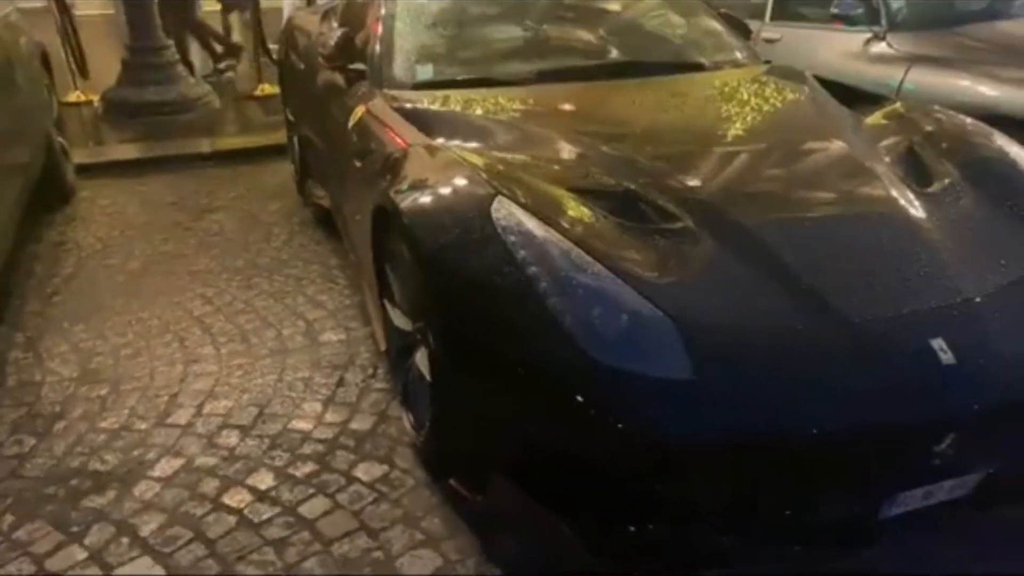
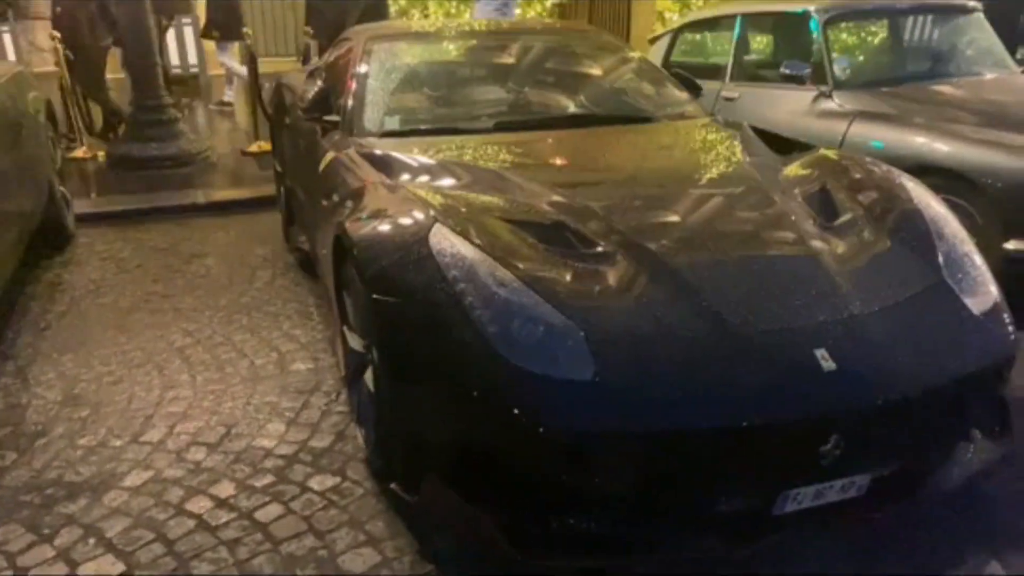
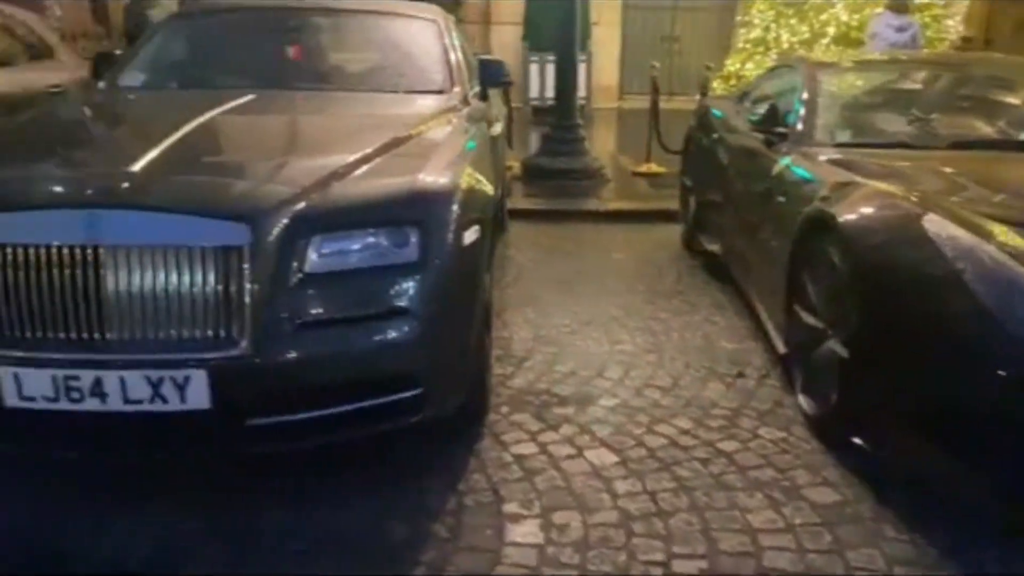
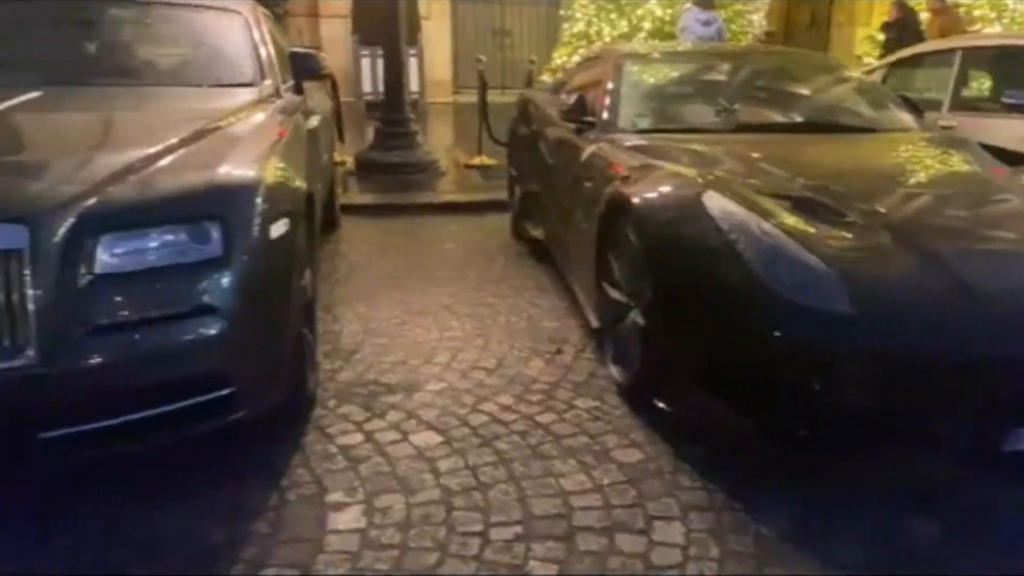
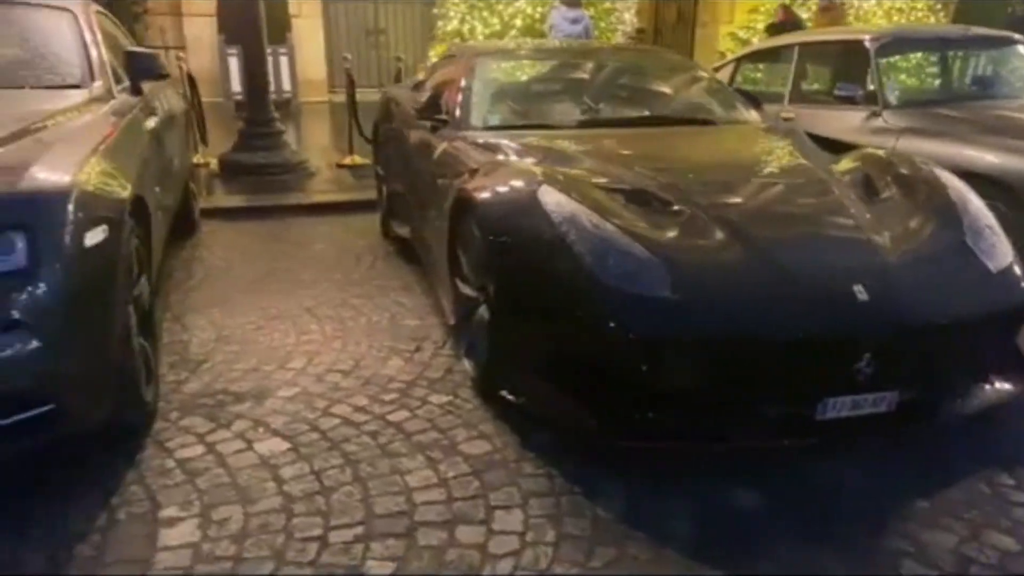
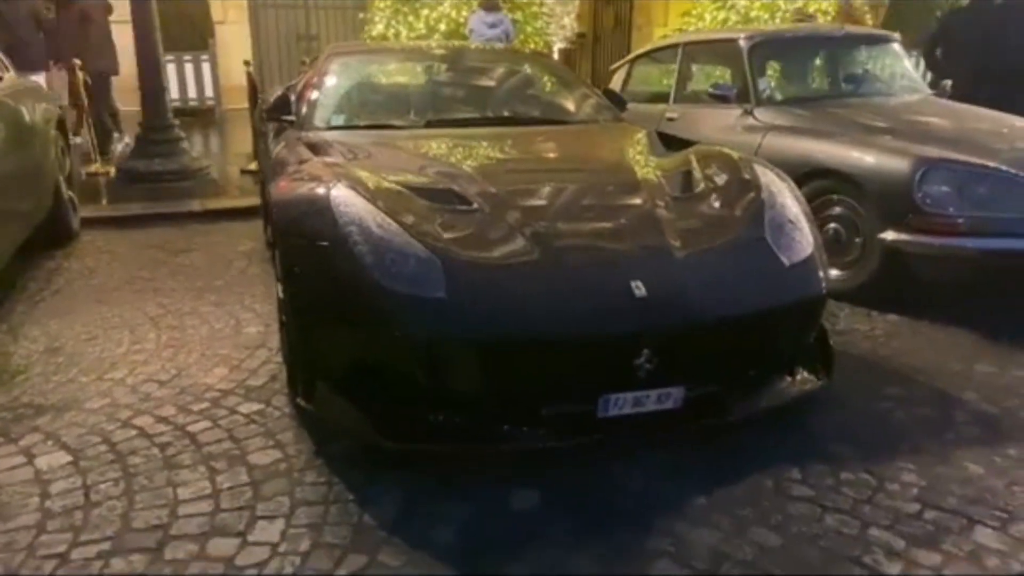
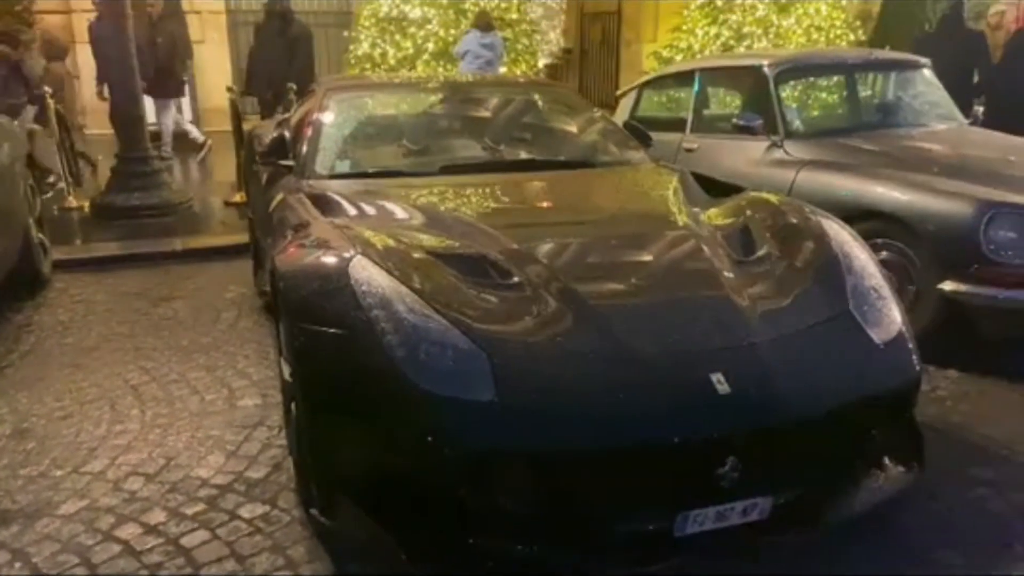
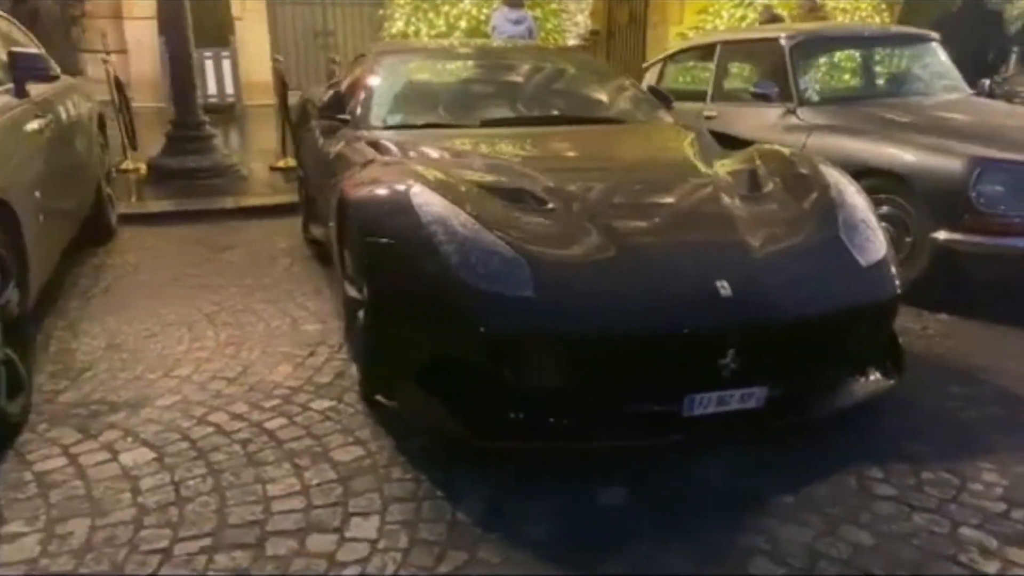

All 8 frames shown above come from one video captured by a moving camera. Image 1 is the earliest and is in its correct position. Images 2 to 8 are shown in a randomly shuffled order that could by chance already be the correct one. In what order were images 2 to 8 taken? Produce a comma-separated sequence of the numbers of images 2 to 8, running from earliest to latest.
2, 7, 6, 8, 5, 4, 3
